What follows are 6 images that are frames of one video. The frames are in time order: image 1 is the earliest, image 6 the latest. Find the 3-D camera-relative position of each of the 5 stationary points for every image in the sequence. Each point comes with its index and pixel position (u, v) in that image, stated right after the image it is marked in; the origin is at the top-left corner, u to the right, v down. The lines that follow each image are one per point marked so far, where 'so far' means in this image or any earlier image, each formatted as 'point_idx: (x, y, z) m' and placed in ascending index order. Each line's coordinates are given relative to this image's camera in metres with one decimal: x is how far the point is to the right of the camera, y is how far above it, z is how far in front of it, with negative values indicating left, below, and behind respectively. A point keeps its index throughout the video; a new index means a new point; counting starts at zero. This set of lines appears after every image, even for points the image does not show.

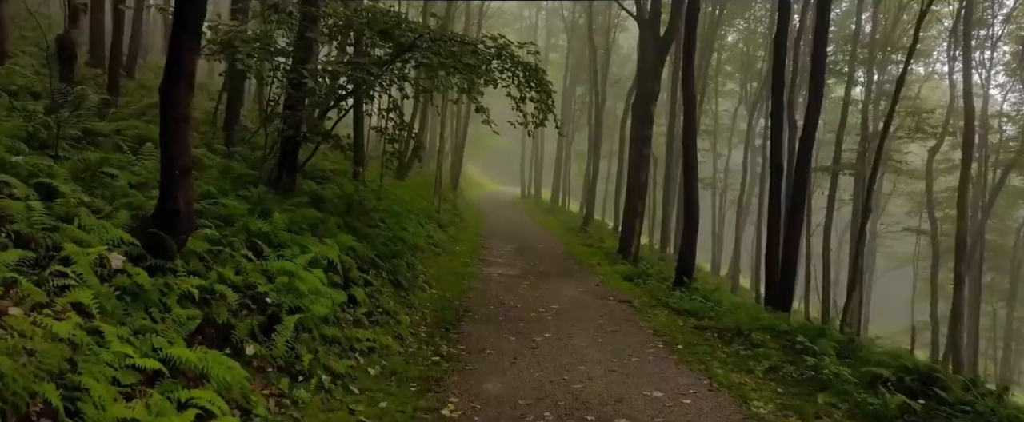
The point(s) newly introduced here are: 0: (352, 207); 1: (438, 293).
0: (-2.9, 0.0, +14.1) m
1: (-1.3, -1.5, +14.3) m
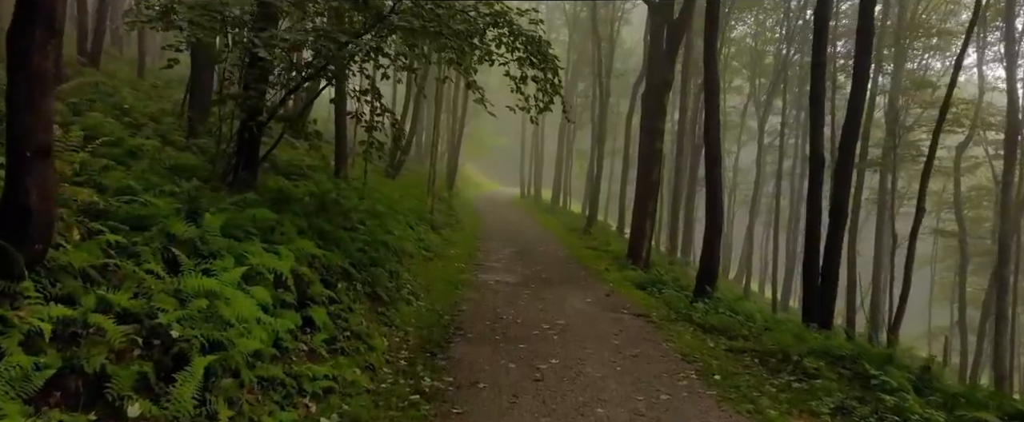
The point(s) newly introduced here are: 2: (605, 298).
0: (-2.9, 0.0, +12.1) m
1: (-1.3, -1.5, +12.4) m
2: (+1.7, -1.6, +14.5) m
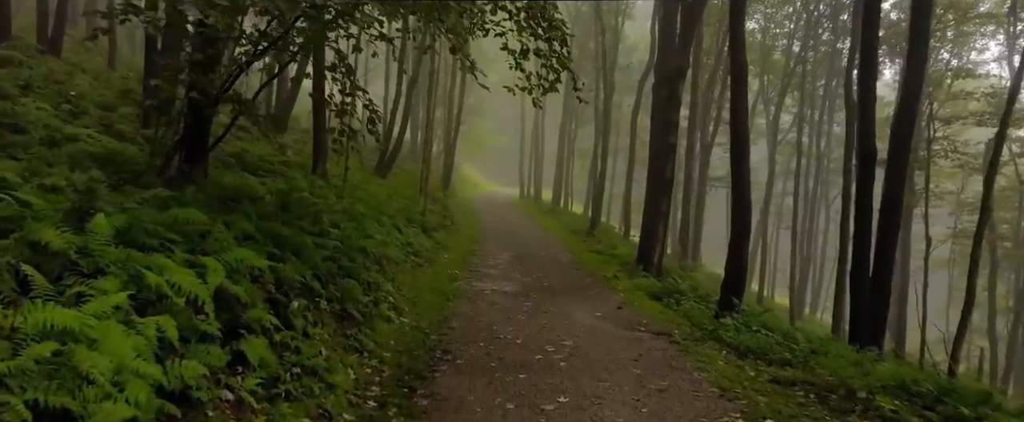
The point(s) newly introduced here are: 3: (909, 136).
0: (-2.9, 0.0, +10.3) m
1: (-1.4, -1.5, +10.5) m
2: (+1.7, -1.6, +12.6) m
3: (+5.5, +1.0, +10.9) m
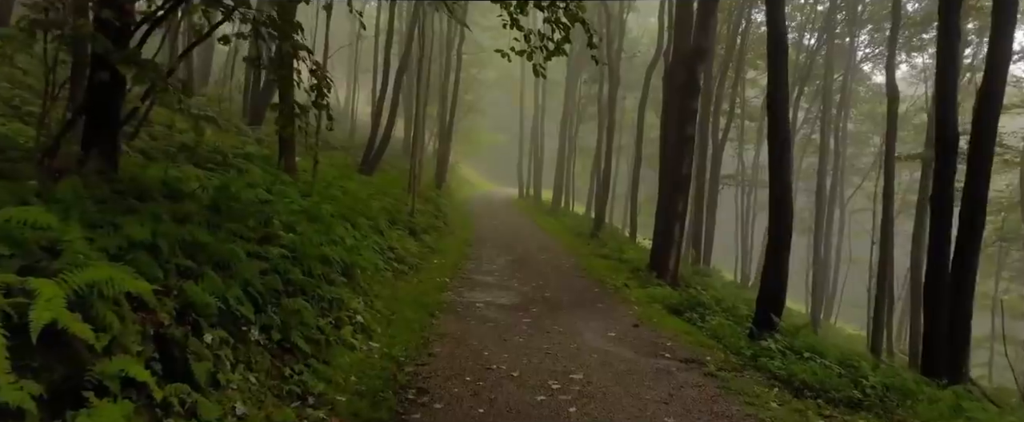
0: (-3.0, 0.0, +8.2) m
1: (-1.4, -1.5, +8.4) m
2: (+1.6, -1.6, +10.6) m
3: (+5.4, +1.0, +8.8) m
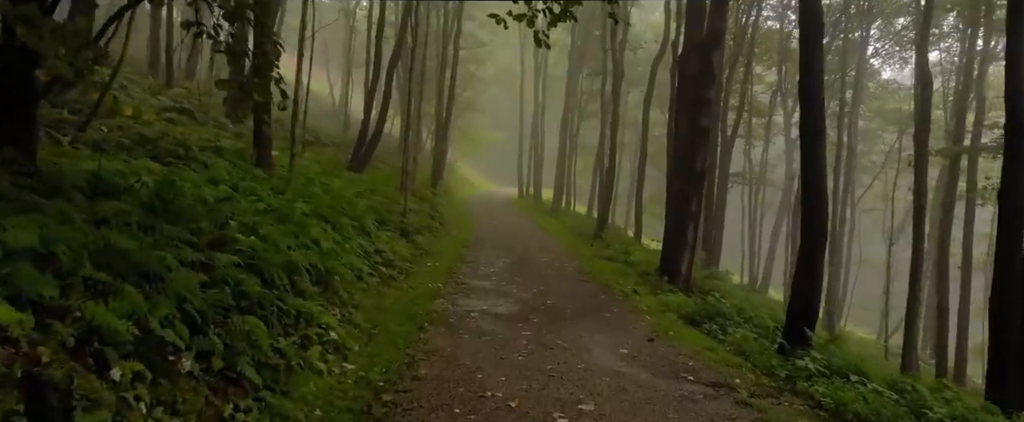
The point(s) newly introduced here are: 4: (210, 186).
0: (-3.0, 0.0, +6.9) m
1: (-1.4, -1.5, +7.2) m
2: (+1.6, -1.6, +9.3) m
3: (+5.4, +1.1, +7.5) m
4: (-3.3, +0.3, +8.7) m
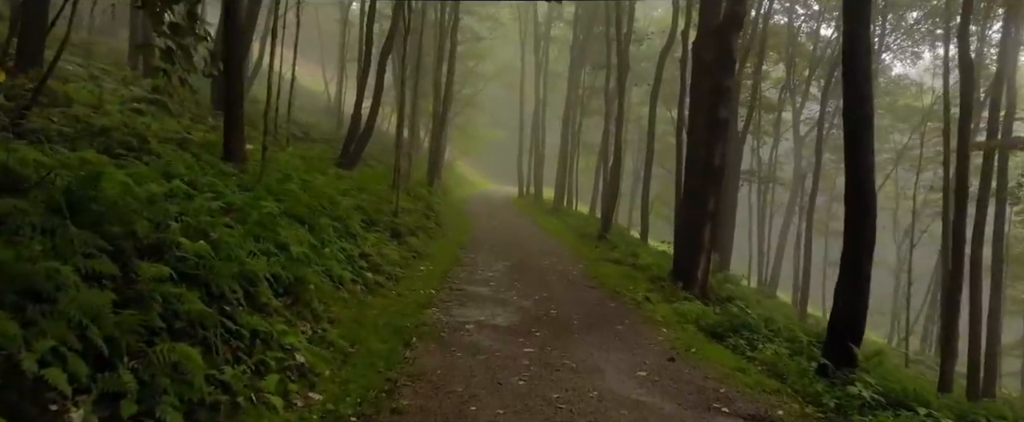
0: (-3.0, 0.0, +5.7) m
1: (-1.4, -1.5, +5.9) m
2: (+1.6, -1.6, +8.0) m
3: (+5.4, +1.1, +6.3) m
4: (-3.3, +0.3, +7.4) m
